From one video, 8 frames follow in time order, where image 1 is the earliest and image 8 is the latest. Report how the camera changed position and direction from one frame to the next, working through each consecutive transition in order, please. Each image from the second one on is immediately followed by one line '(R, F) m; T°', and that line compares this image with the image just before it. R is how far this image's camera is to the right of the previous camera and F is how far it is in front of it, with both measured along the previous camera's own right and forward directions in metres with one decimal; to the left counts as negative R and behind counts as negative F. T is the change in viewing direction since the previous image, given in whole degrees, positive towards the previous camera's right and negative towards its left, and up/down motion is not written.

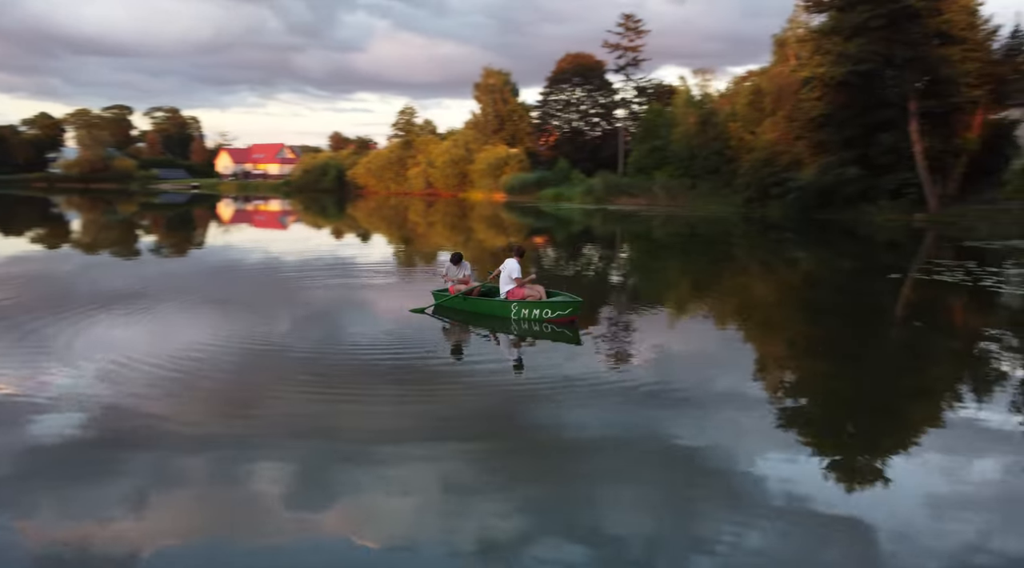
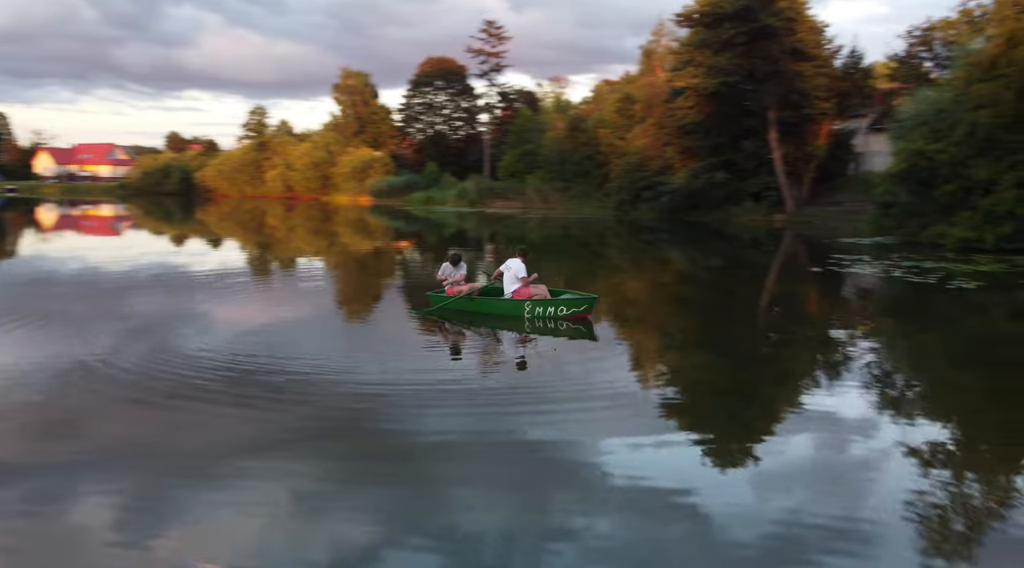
(0.0, +0.3) m; +8°
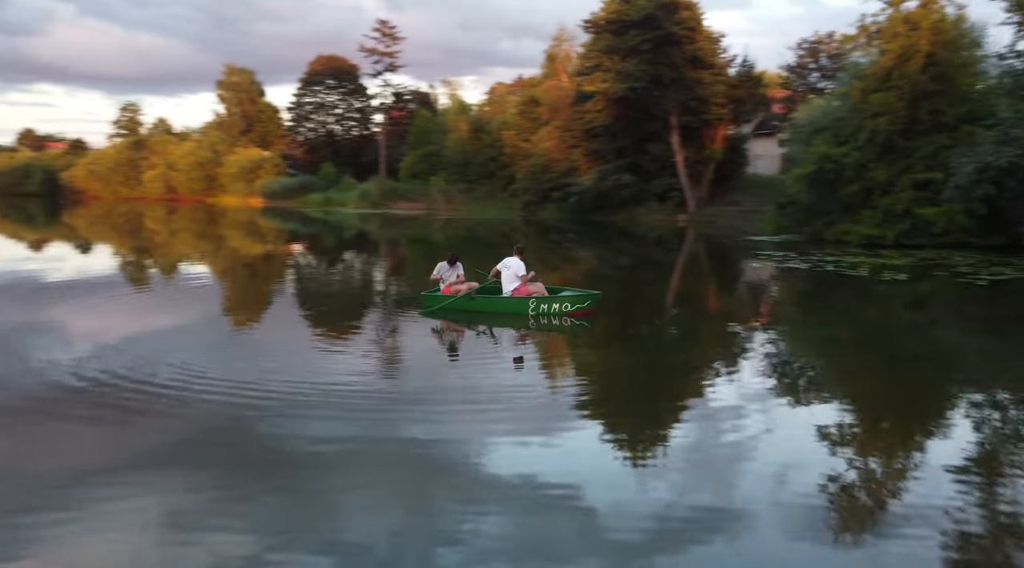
(+0.1, +0.2) m; +6°
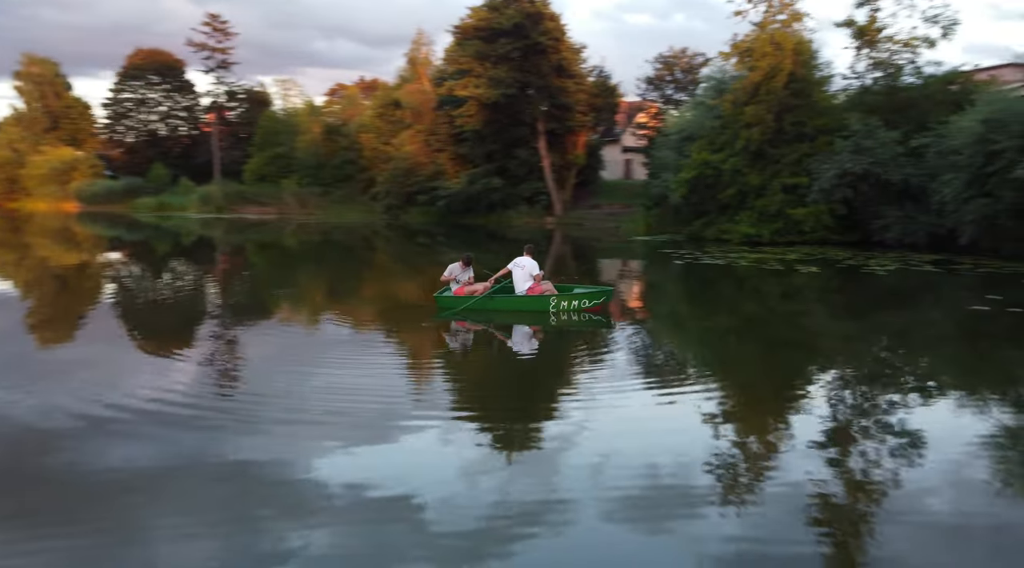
(+0.3, +0.3) m; +8°
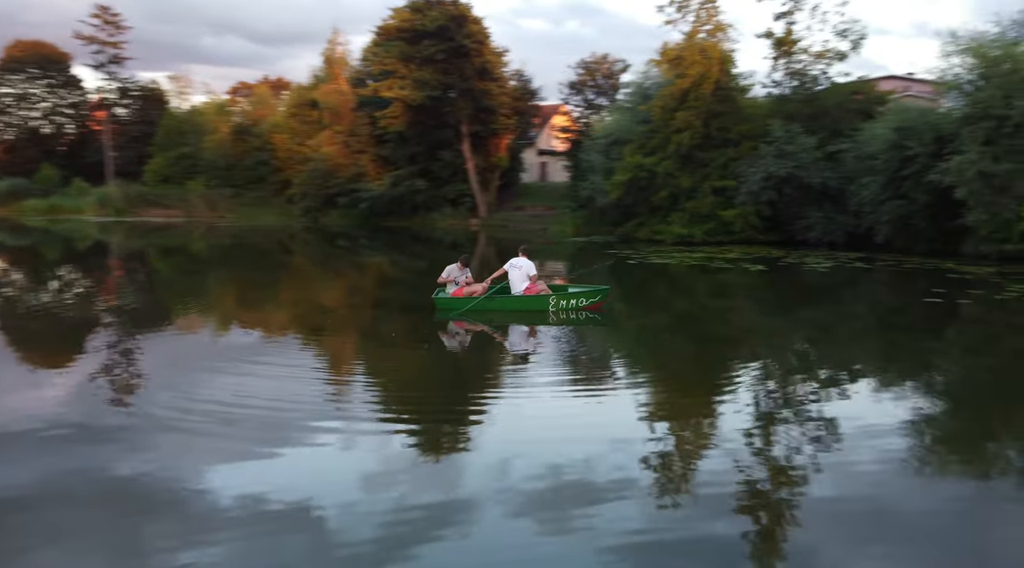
(+0.2, +0.2) m; +5°
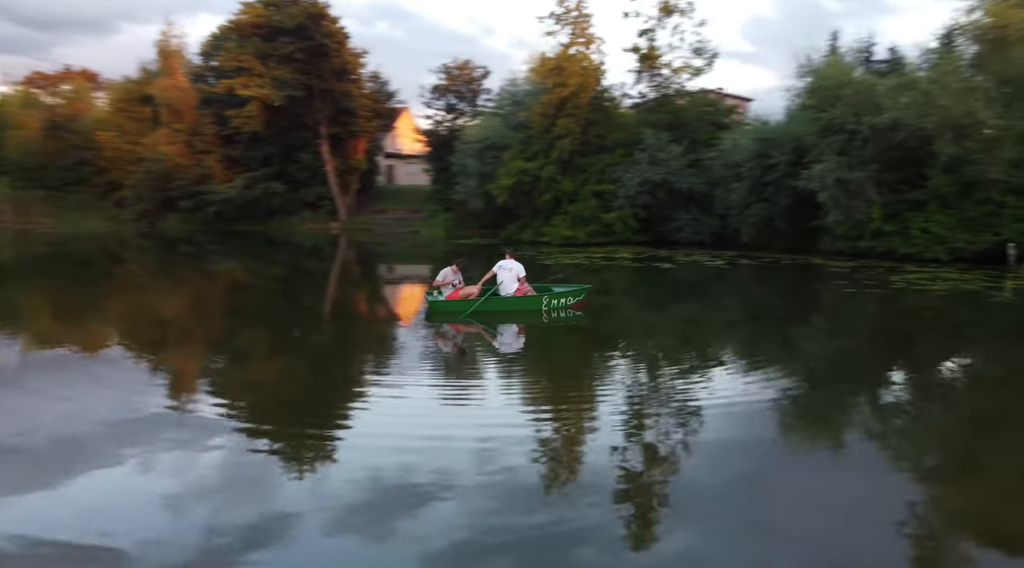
(+0.5, +0.4) m; +8°
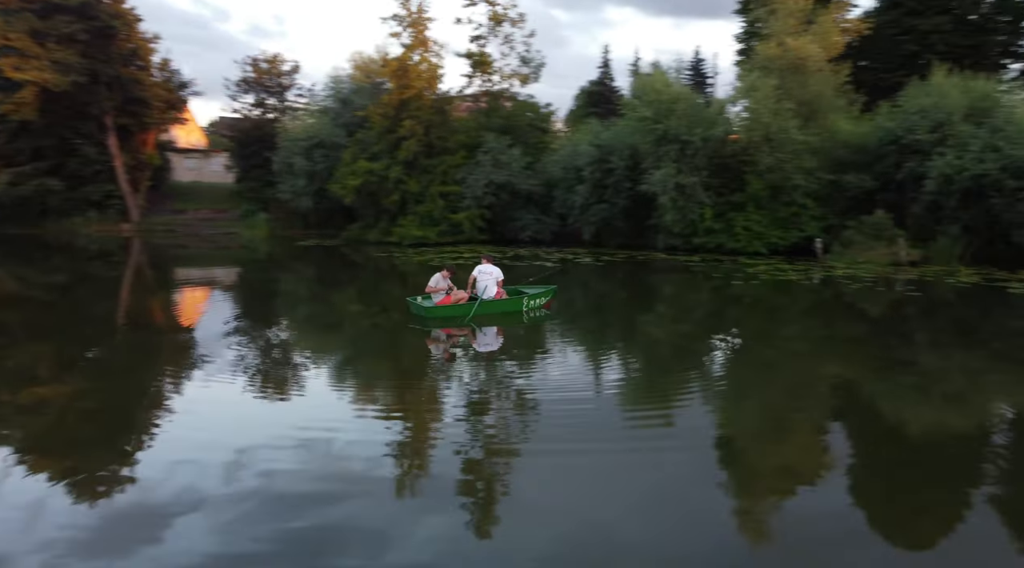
(+0.8, +1.0) m; +10°
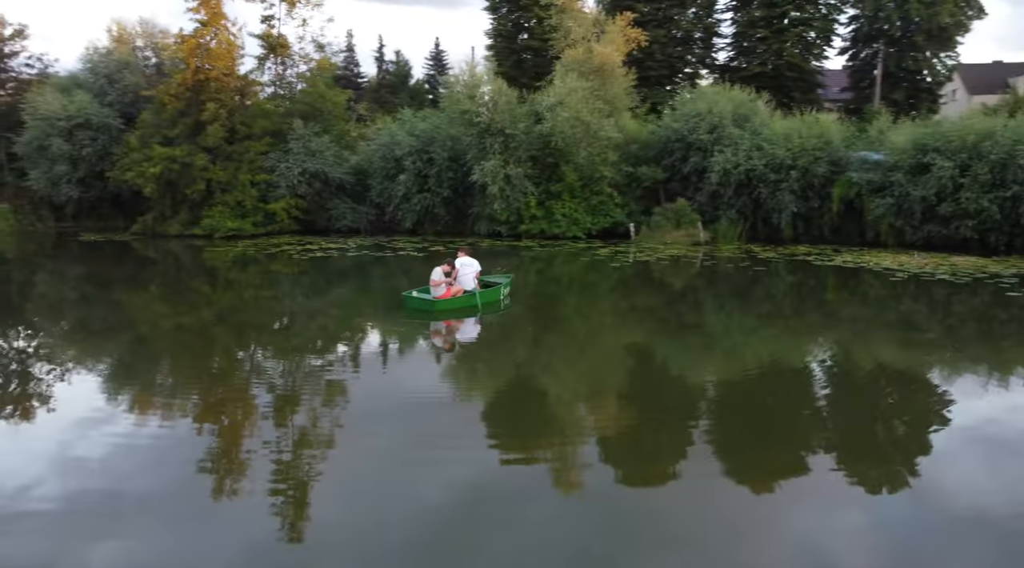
(-3.0, -8.6) m; +12°
